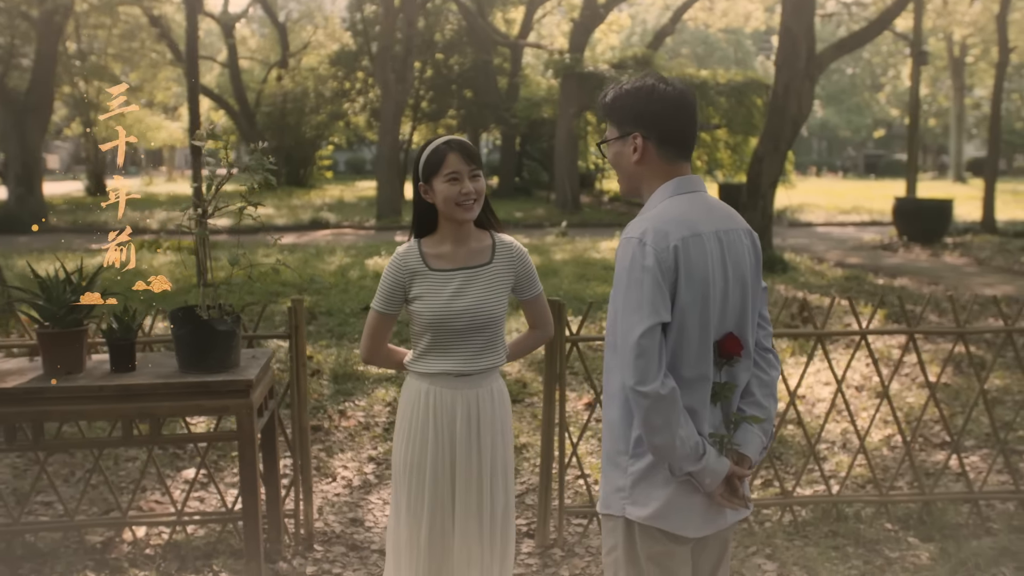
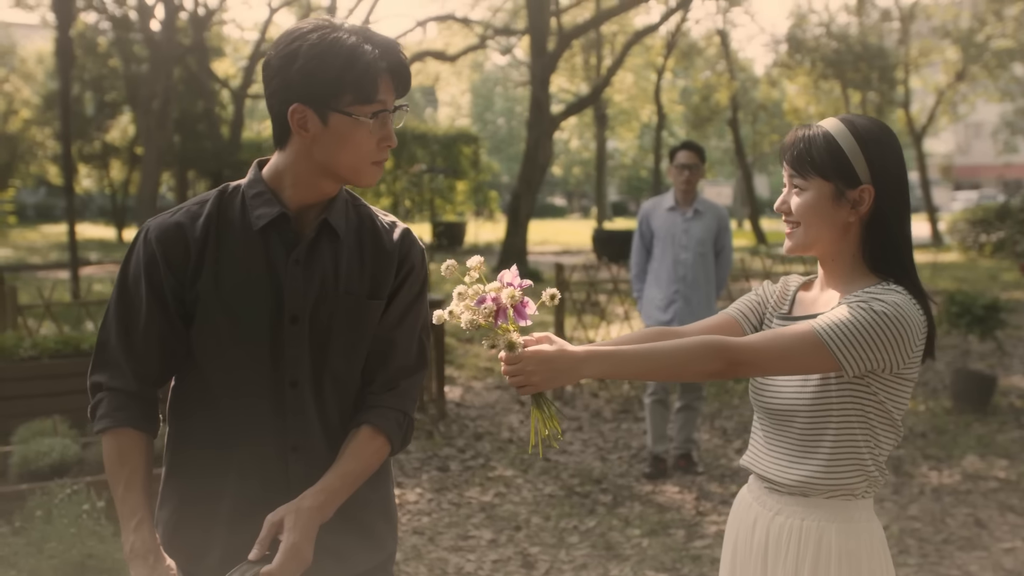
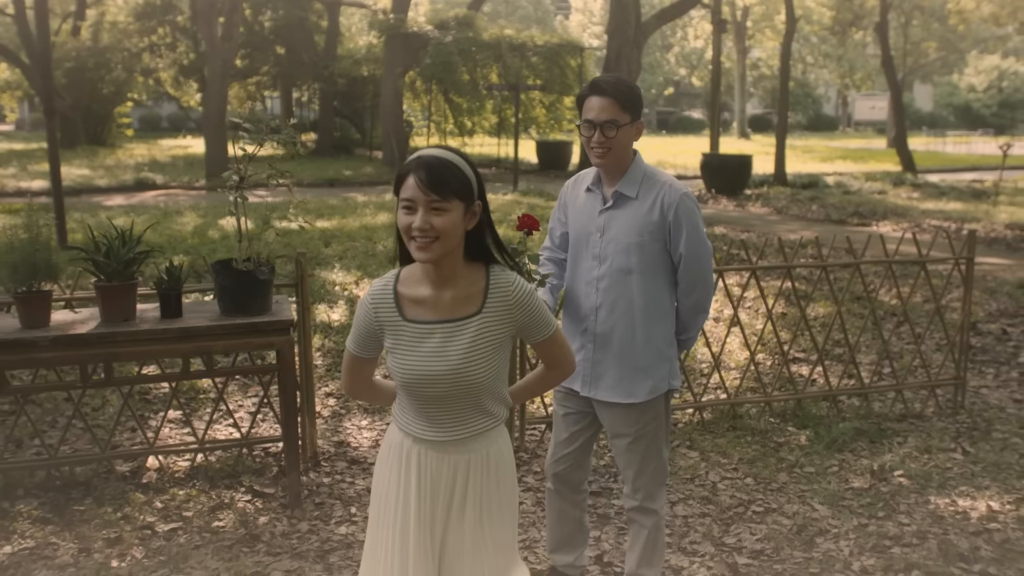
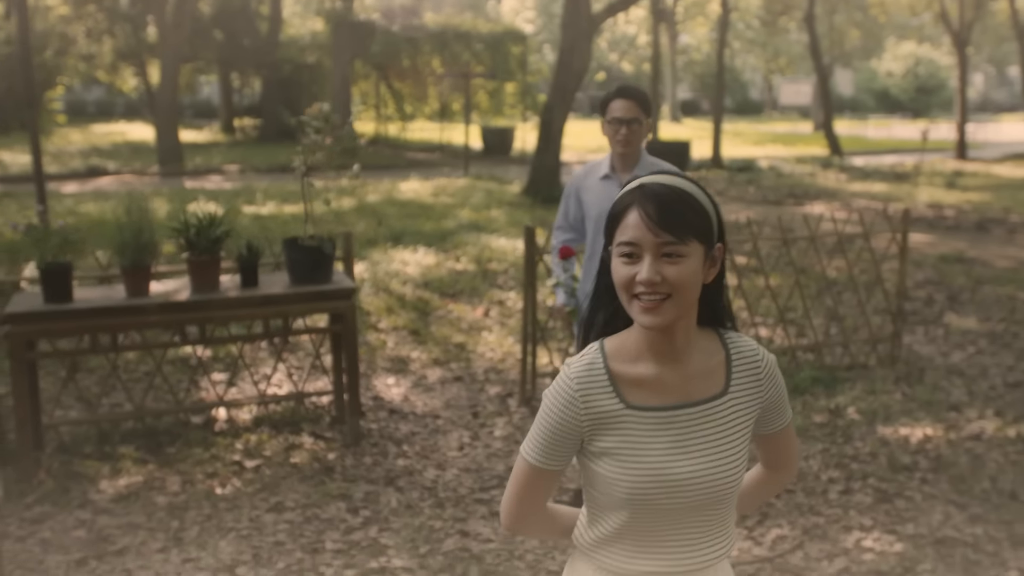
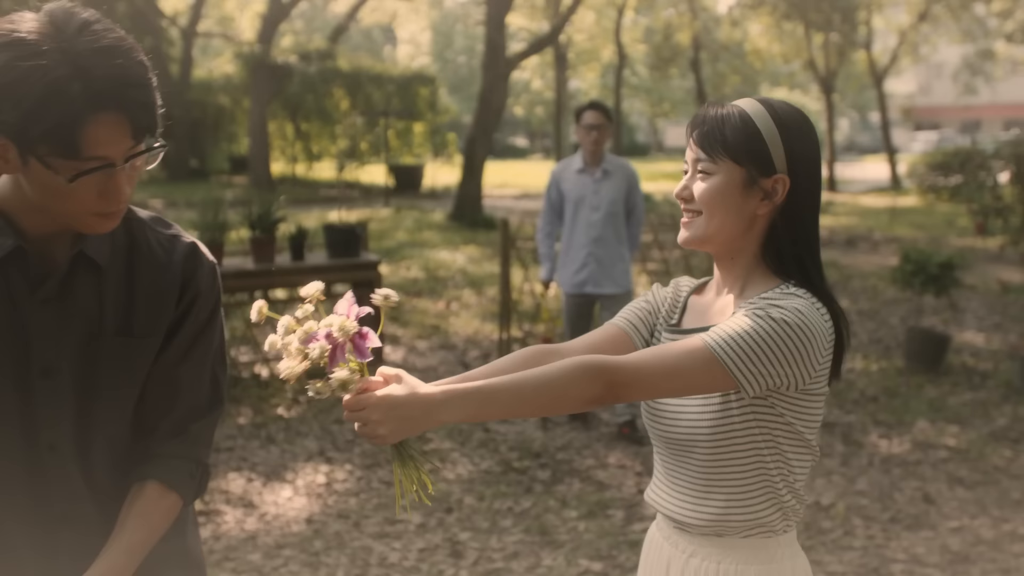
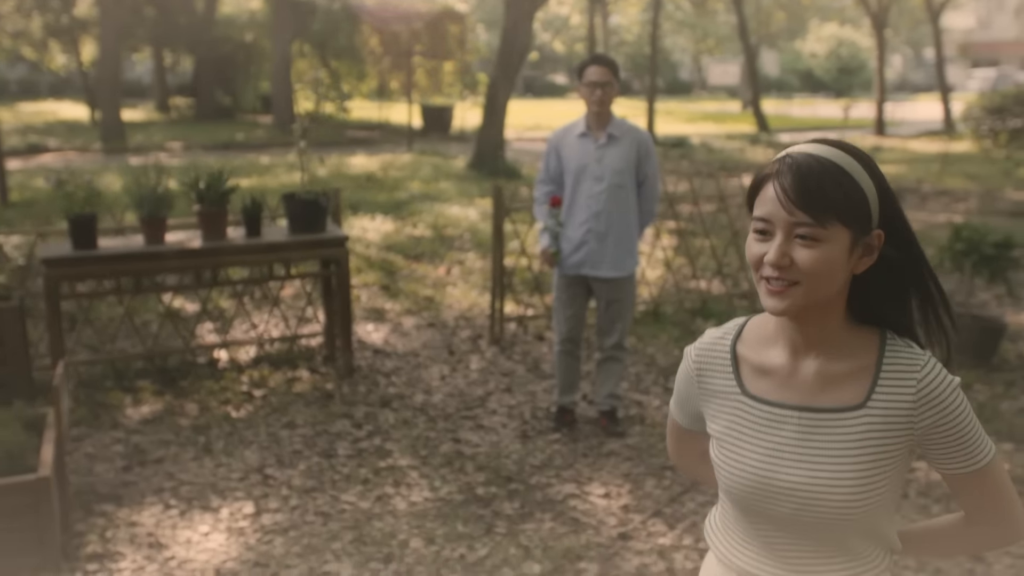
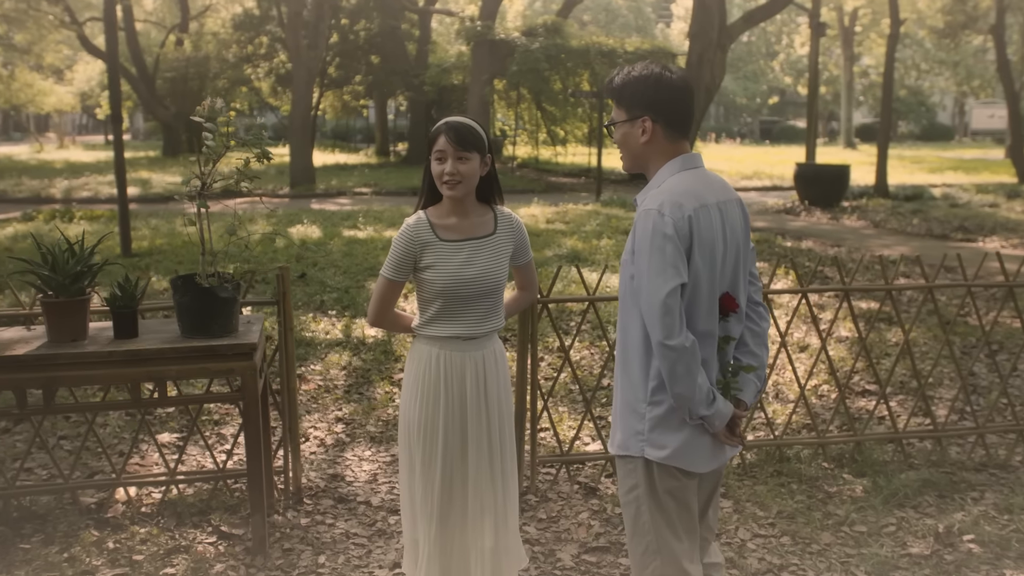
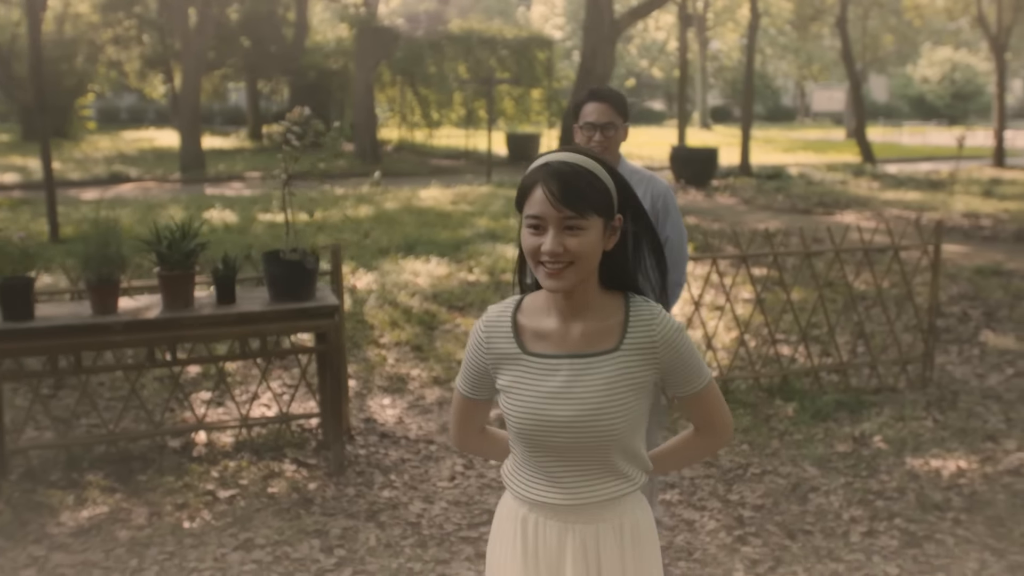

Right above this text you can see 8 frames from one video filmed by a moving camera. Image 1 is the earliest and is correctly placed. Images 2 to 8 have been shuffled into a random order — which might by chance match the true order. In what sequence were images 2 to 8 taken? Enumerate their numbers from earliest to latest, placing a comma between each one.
7, 3, 8, 4, 6, 5, 2
